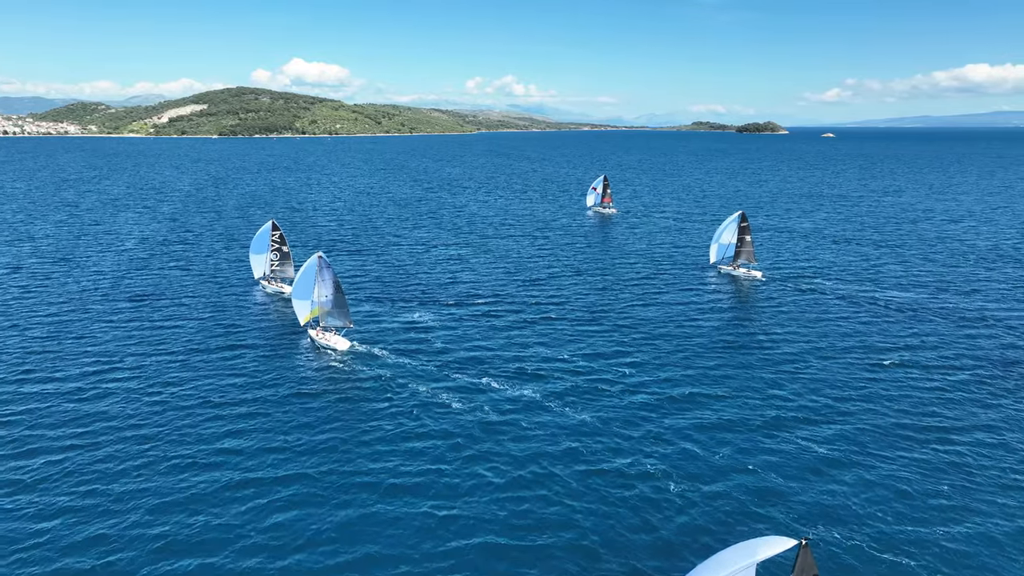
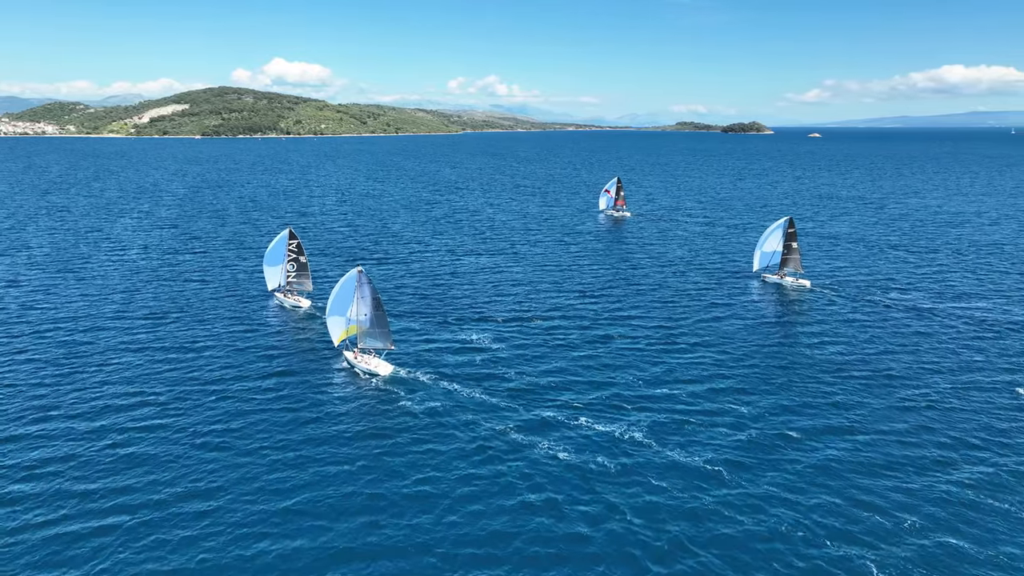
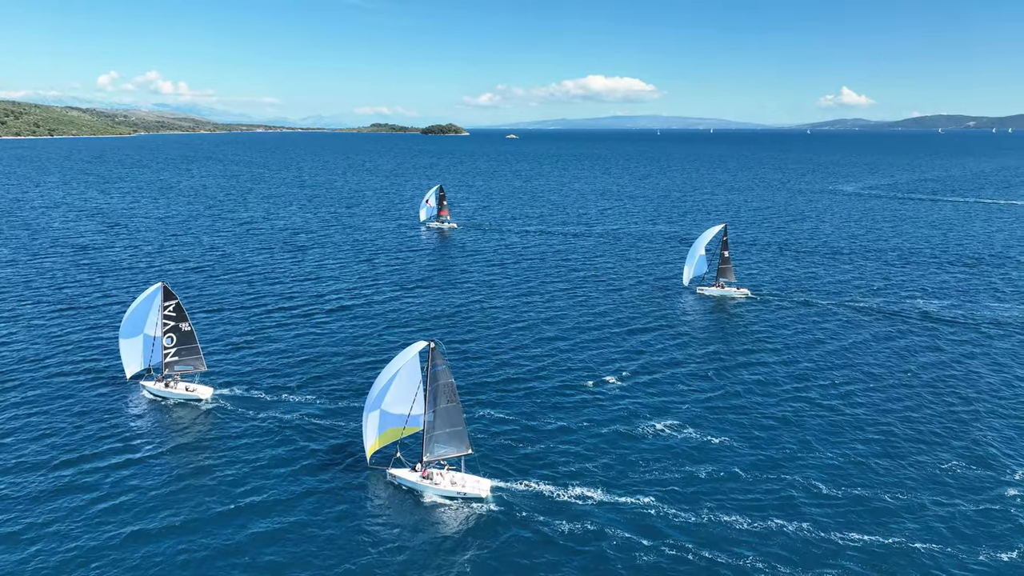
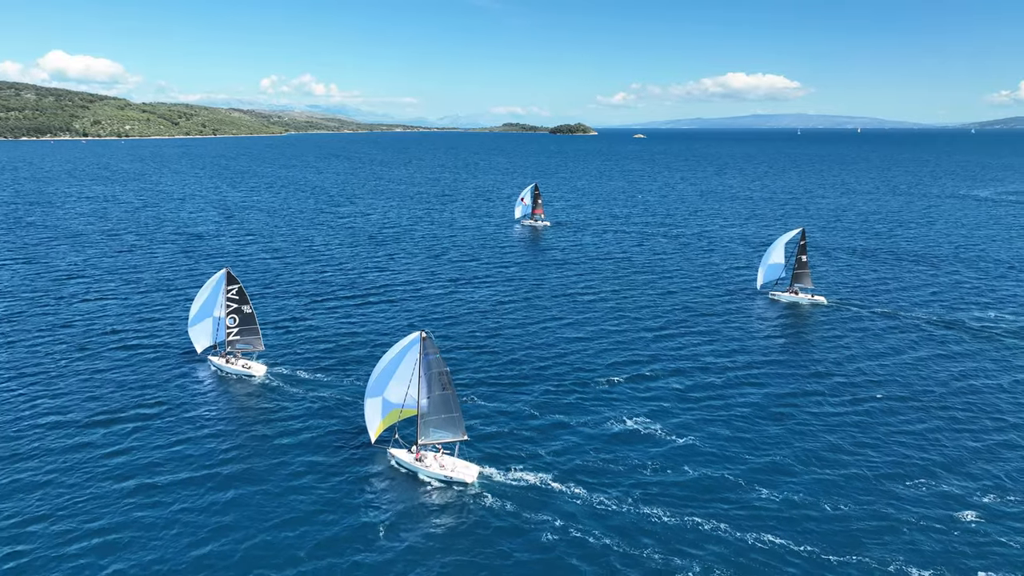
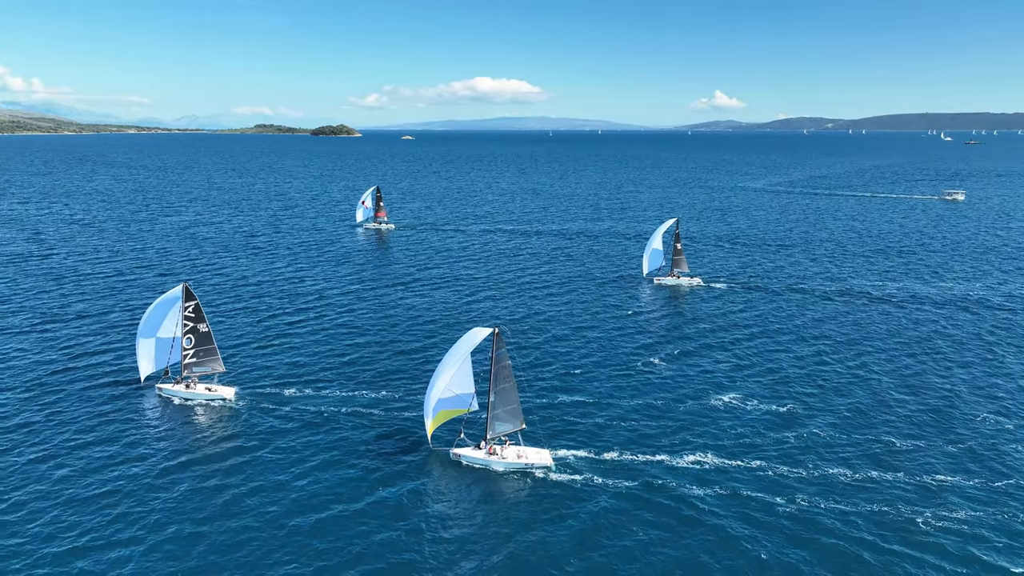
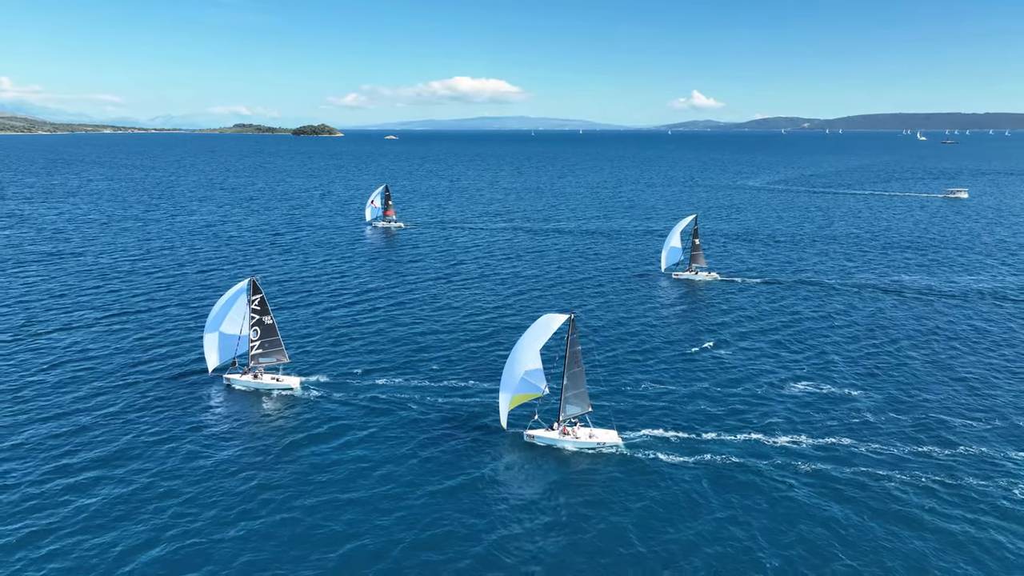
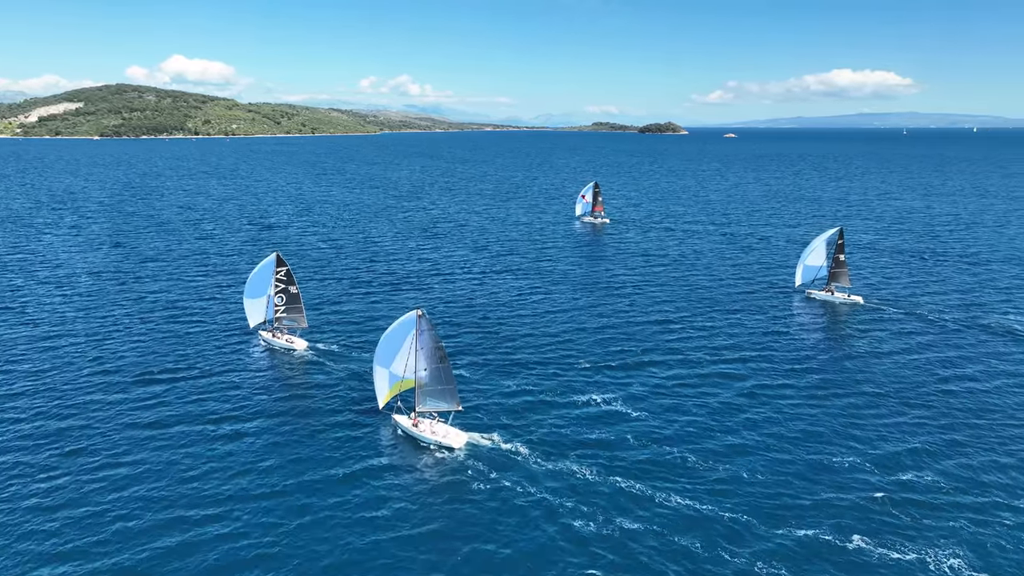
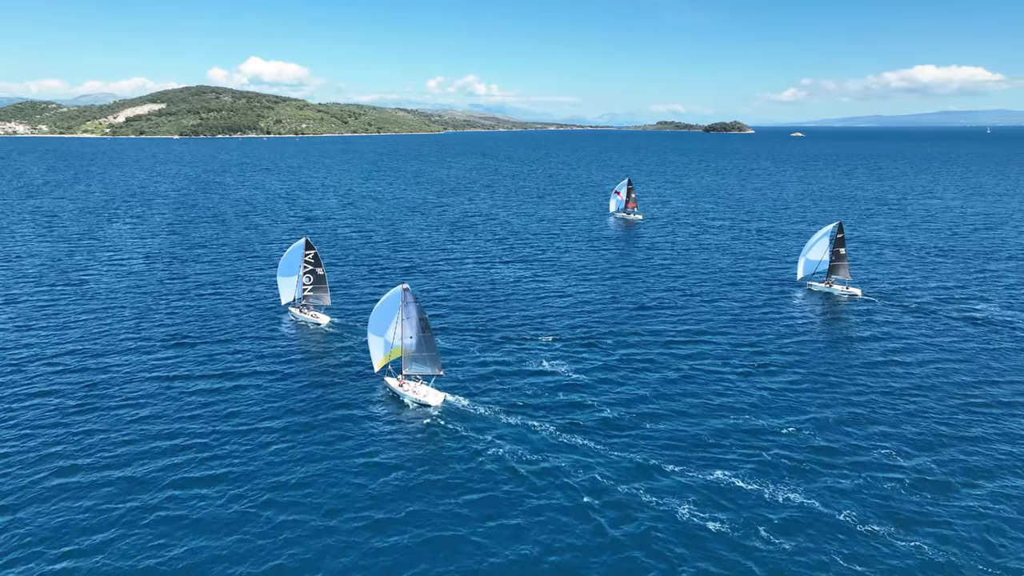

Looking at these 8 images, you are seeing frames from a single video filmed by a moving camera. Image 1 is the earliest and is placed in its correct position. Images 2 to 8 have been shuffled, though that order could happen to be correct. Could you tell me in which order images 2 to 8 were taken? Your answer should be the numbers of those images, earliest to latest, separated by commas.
2, 8, 7, 4, 3, 5, 6
